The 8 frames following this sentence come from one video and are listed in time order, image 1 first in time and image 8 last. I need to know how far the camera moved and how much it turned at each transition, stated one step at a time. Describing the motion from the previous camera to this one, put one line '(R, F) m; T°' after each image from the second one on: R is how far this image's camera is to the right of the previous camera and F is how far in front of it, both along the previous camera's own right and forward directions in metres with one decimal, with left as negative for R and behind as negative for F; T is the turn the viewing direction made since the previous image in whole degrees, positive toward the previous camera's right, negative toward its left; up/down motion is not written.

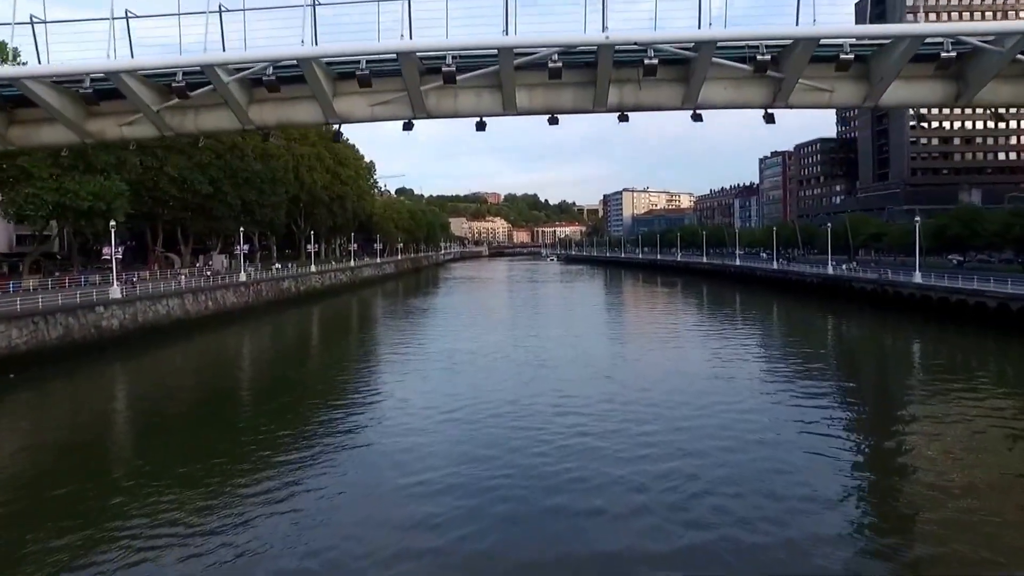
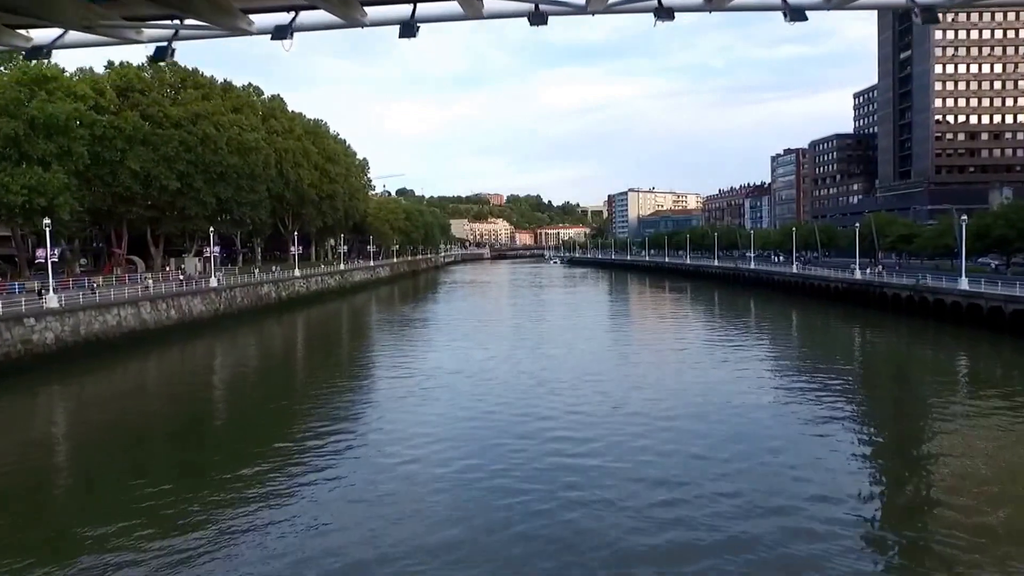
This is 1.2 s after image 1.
(+0.5, +4.0) m; 0°
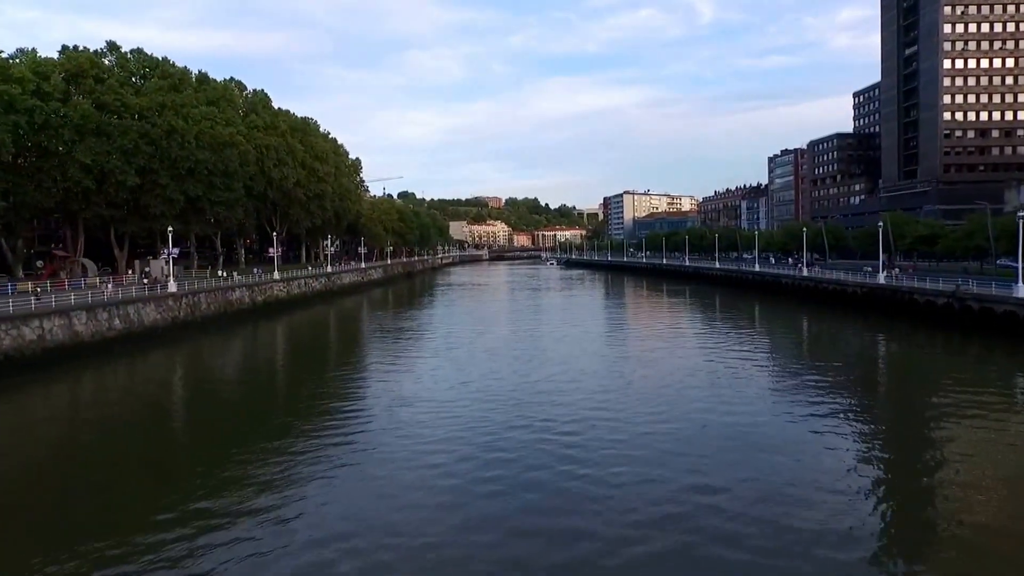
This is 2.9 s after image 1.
(-0.1, +3.6) m; +1°
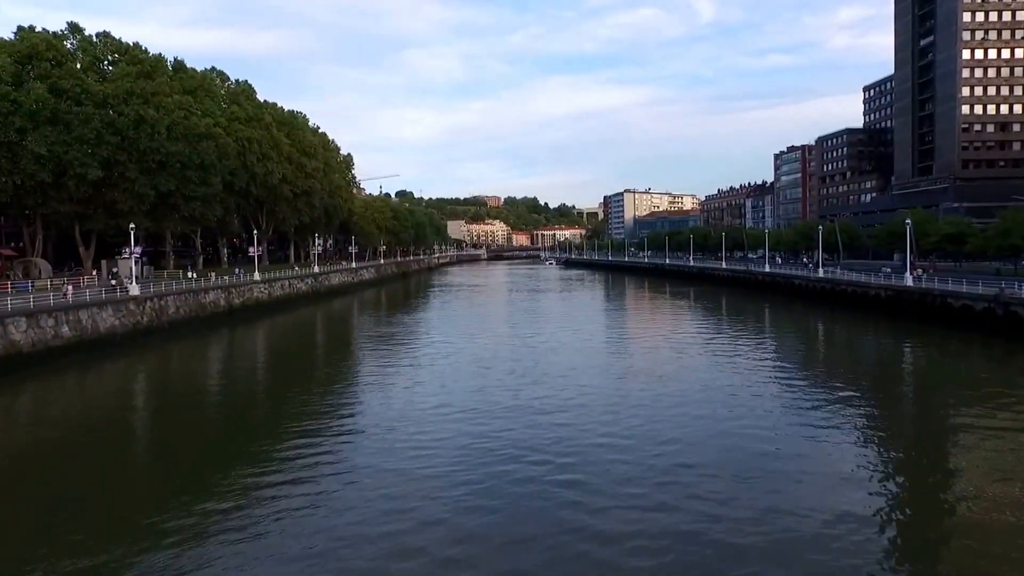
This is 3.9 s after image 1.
(+0.2, +3.3) m; 0°
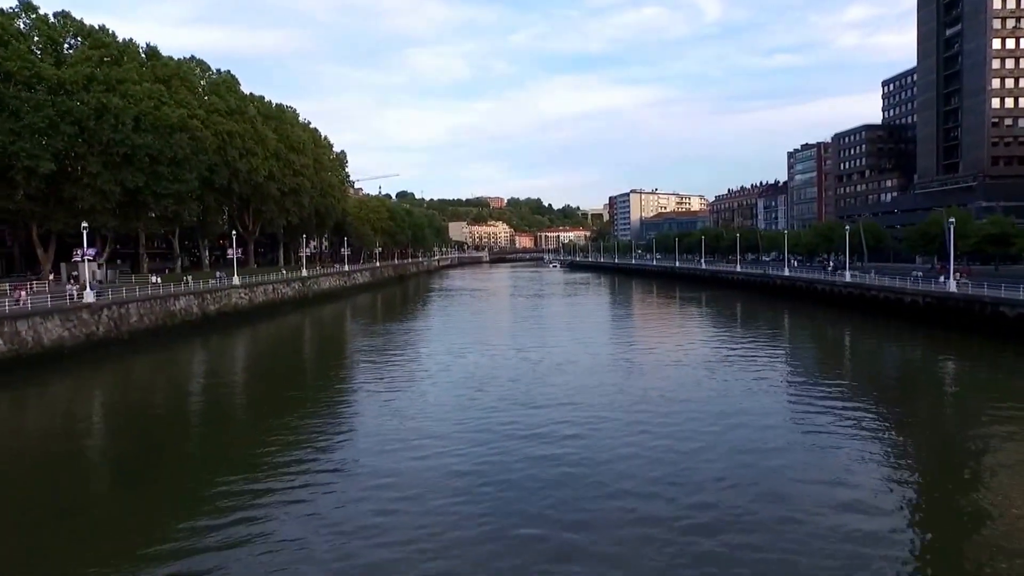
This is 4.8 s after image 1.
(+0.3, +3.9) m; 0°
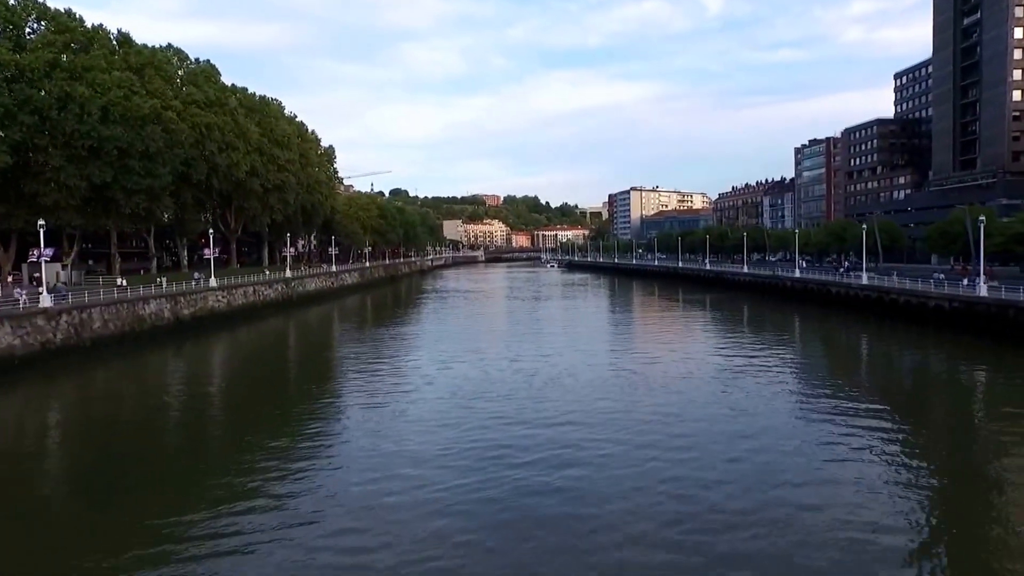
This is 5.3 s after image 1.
(+0.5, +2.8) m; 0°
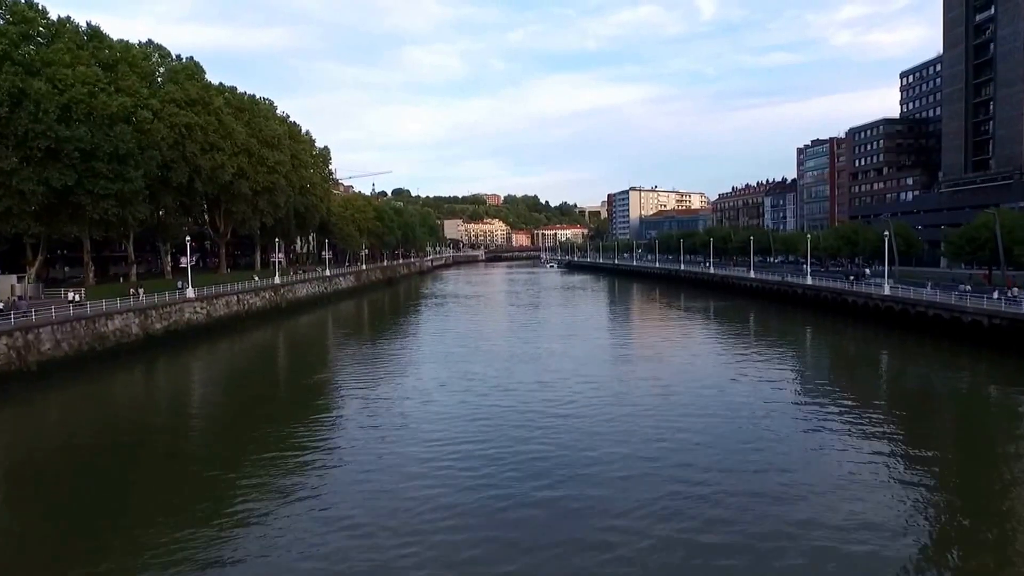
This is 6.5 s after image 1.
(-0.3, +2.7) m; +1°
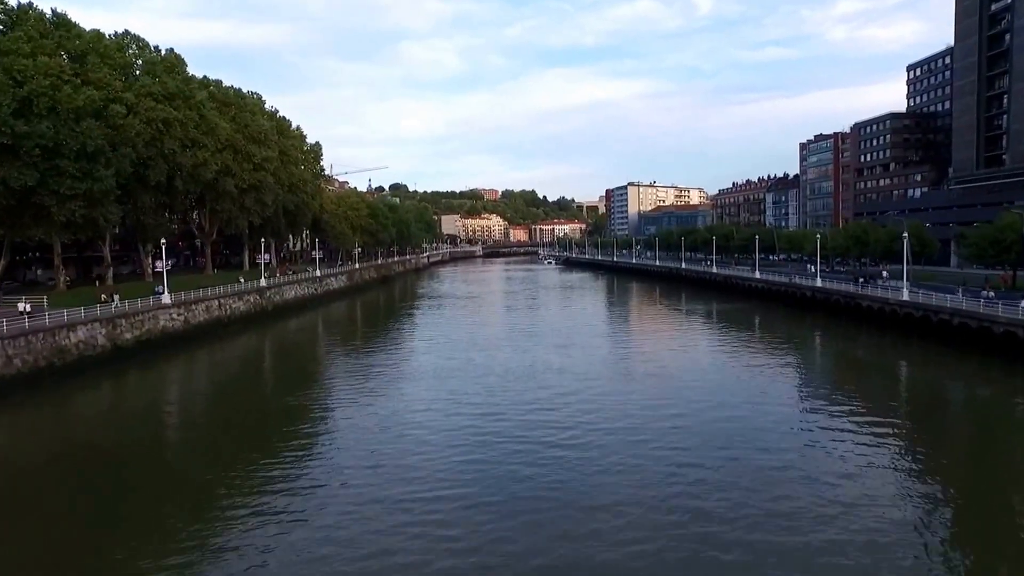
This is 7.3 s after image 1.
(+0.1, +2.3) m; 0°
